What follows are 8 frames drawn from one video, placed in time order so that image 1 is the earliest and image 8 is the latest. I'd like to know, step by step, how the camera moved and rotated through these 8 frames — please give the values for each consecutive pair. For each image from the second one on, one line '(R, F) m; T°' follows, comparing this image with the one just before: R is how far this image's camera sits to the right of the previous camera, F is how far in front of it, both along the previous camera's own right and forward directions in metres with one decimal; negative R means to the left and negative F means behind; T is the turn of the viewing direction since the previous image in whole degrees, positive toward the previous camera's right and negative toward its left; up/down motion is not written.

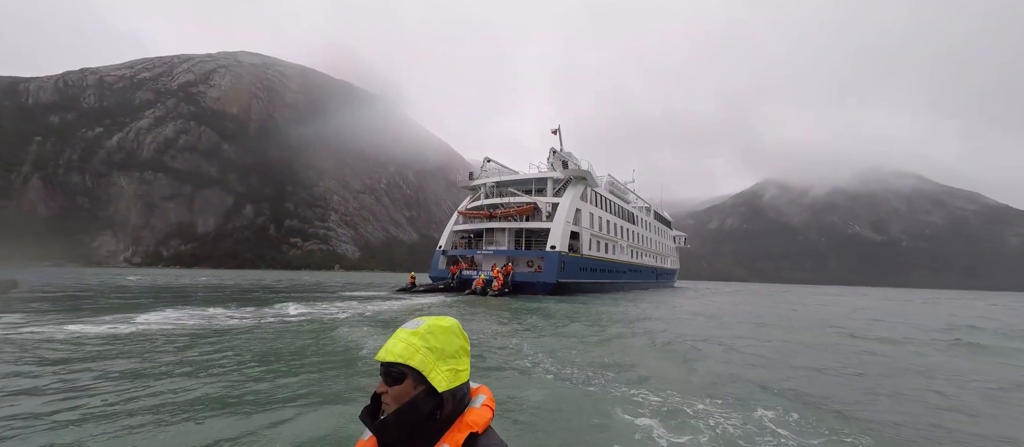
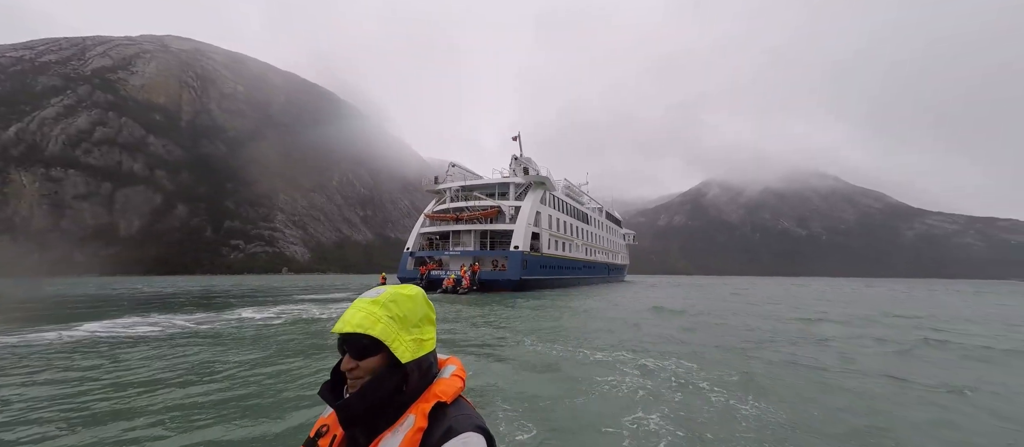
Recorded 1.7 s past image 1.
(-0.6, -1.3) m; +7°
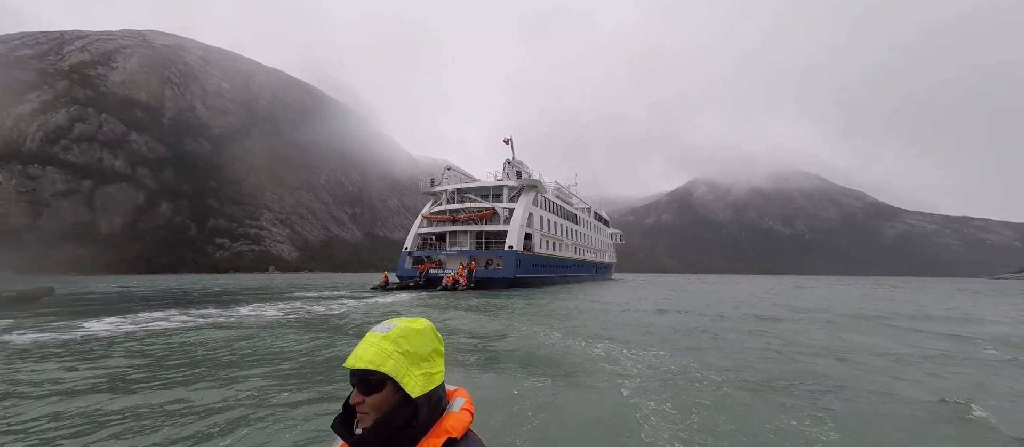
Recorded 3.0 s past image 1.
(-0.3, -1.2) m; +2°
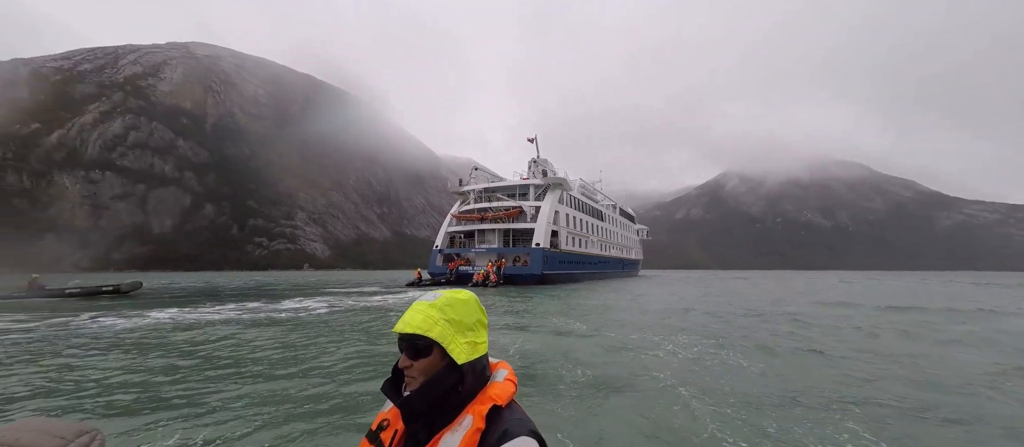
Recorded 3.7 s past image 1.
(-0.1, -0.5) m; -4°
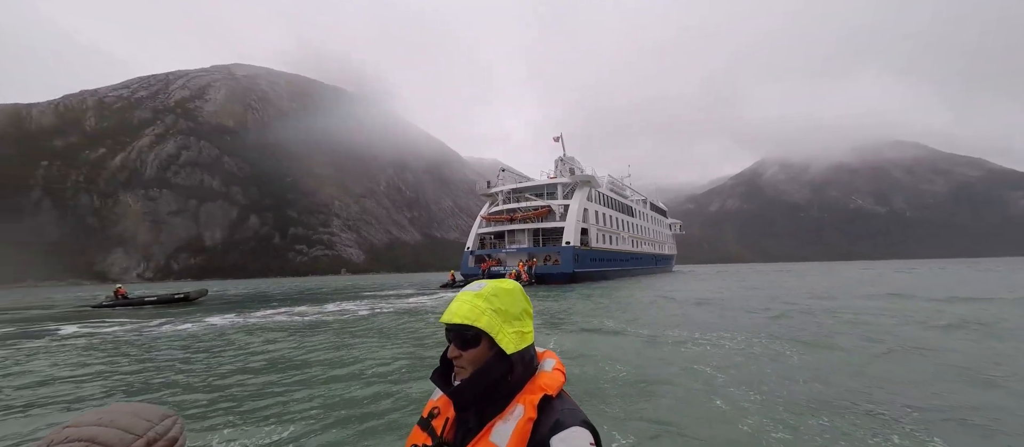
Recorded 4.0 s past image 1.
(0.0, -0.2) m; -4°
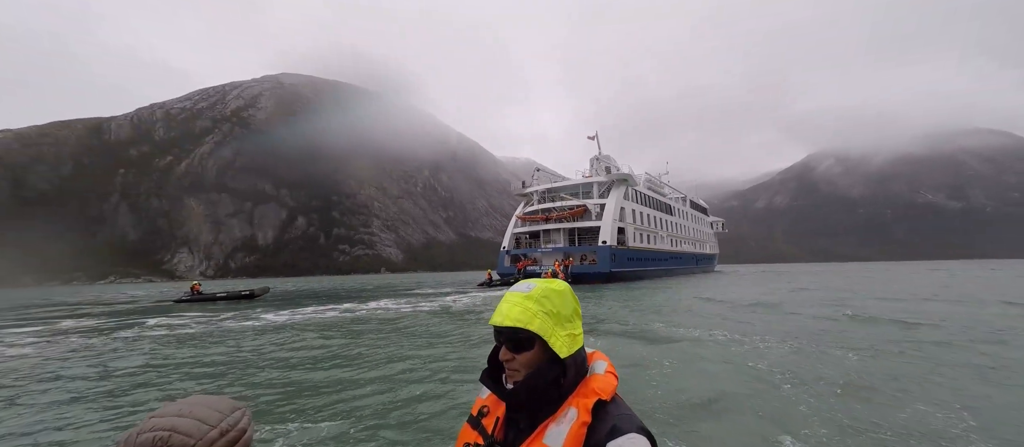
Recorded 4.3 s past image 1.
(-0.1, -0.1) m; -5°
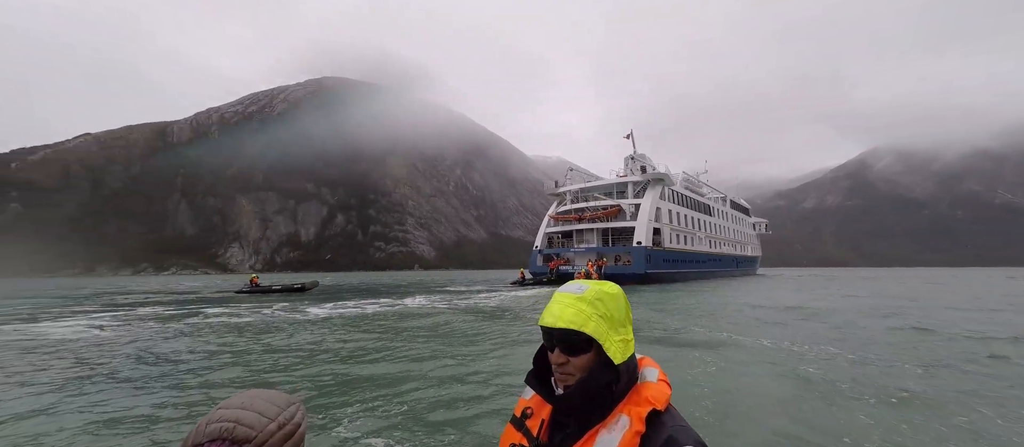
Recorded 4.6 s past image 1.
(-0.1, -0.1) m; -5°
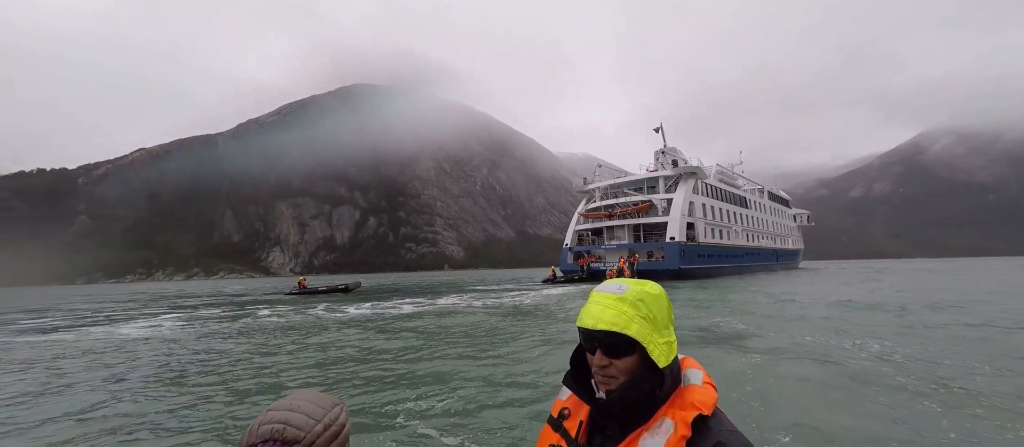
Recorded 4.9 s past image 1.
(-0.1, -0.1) m; -4°
